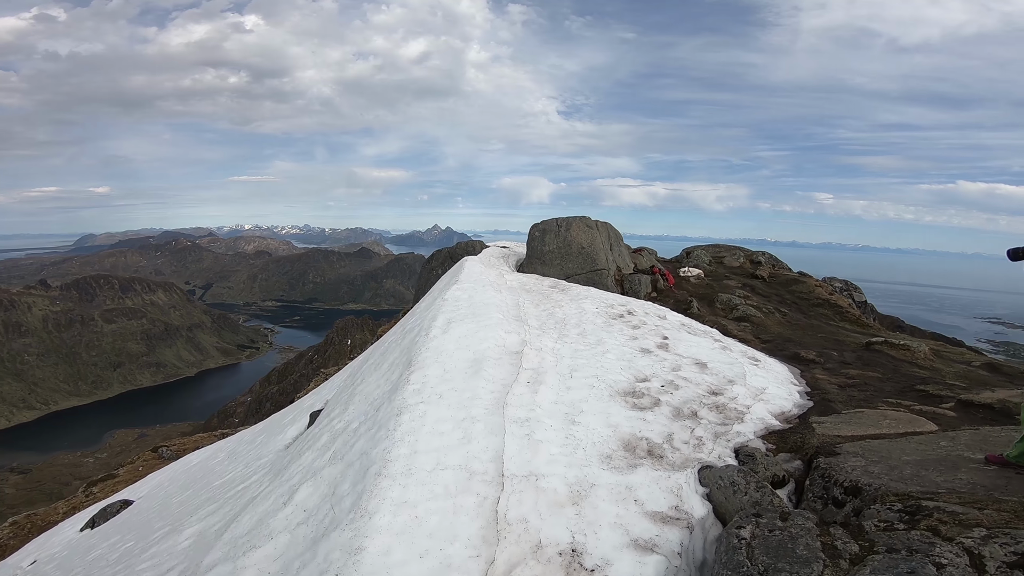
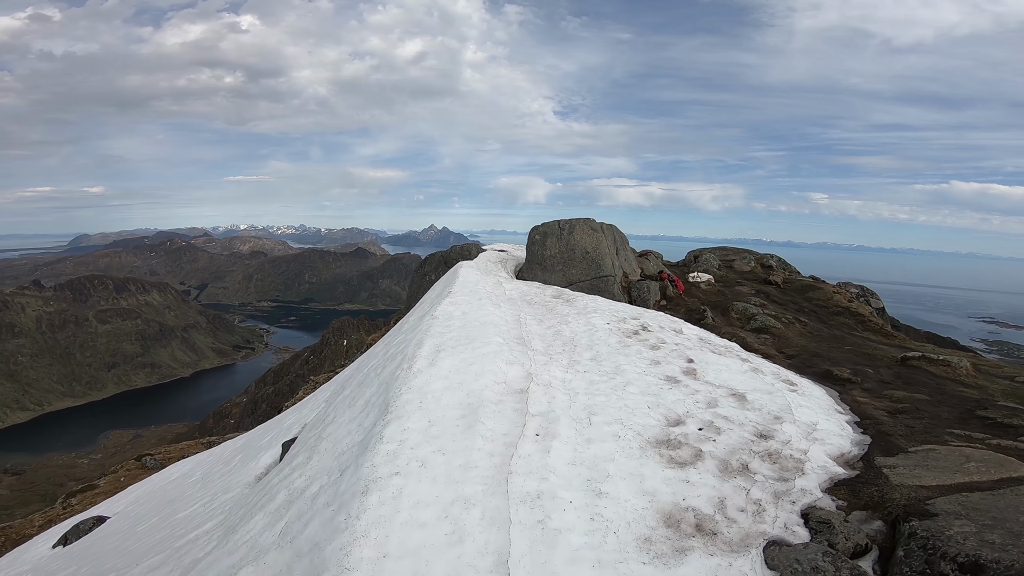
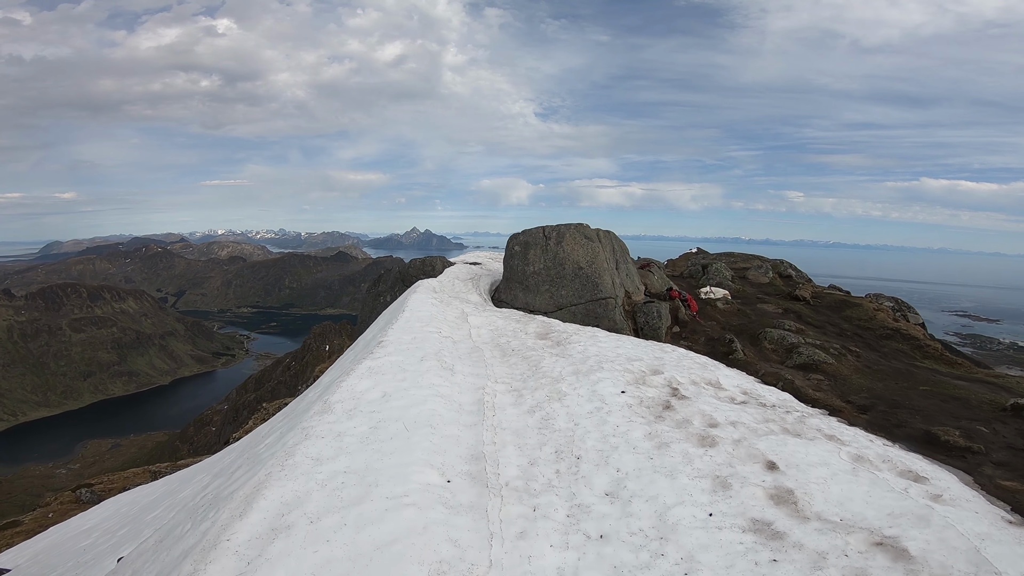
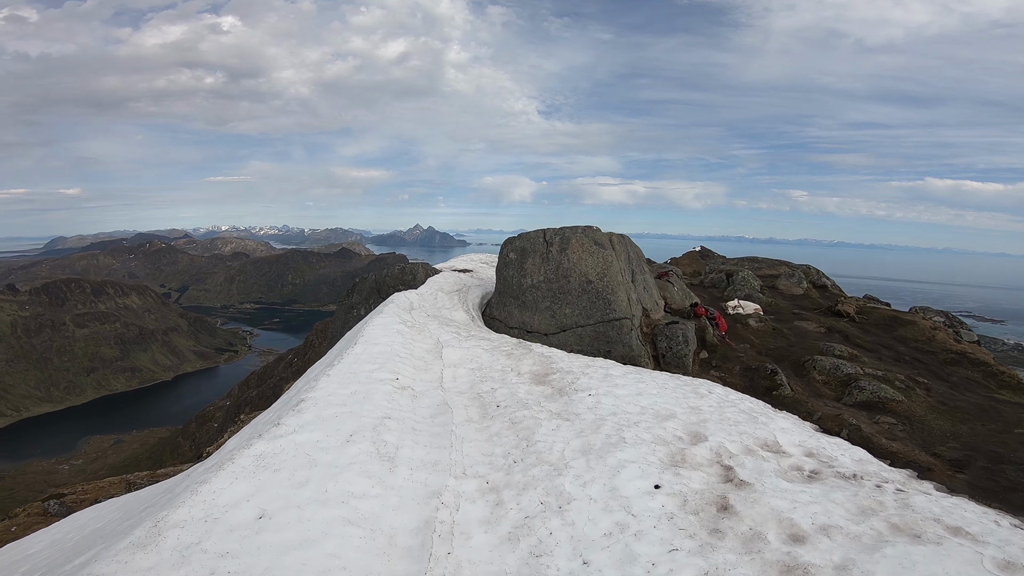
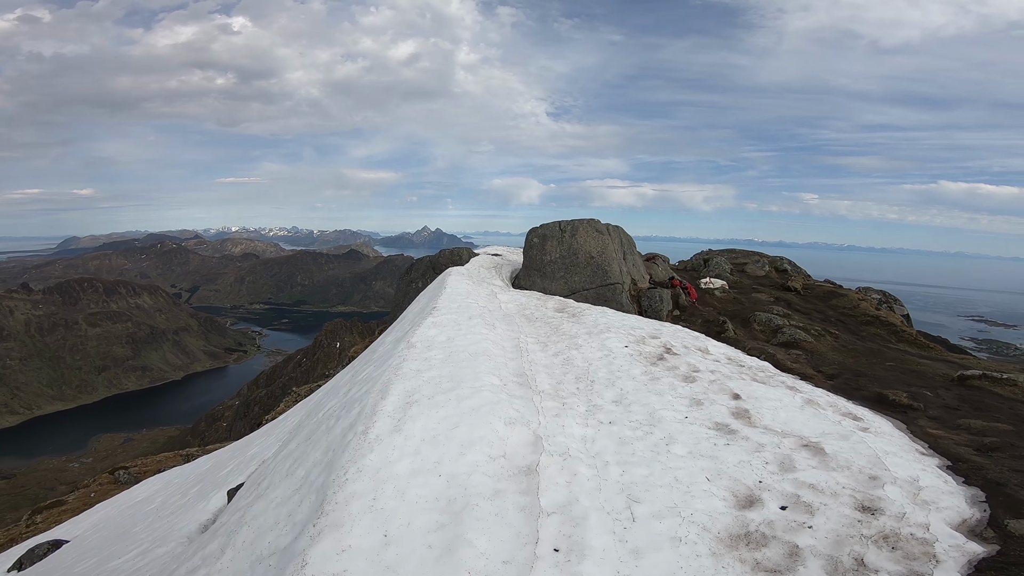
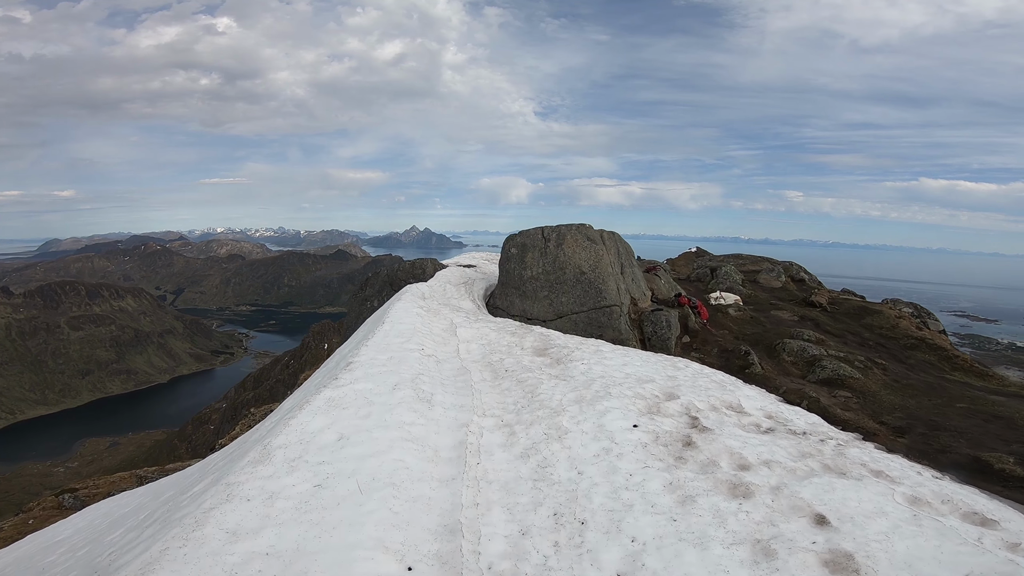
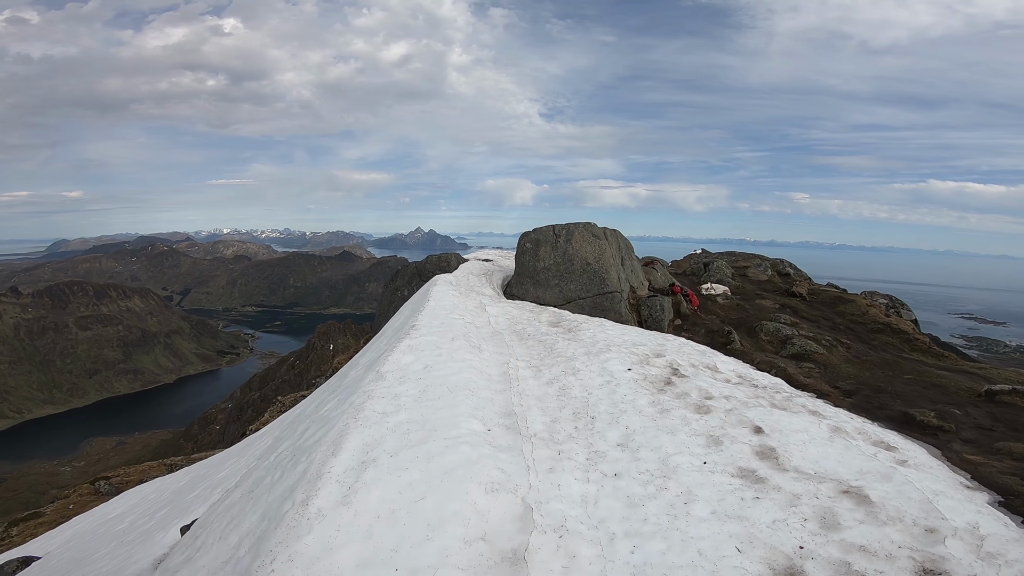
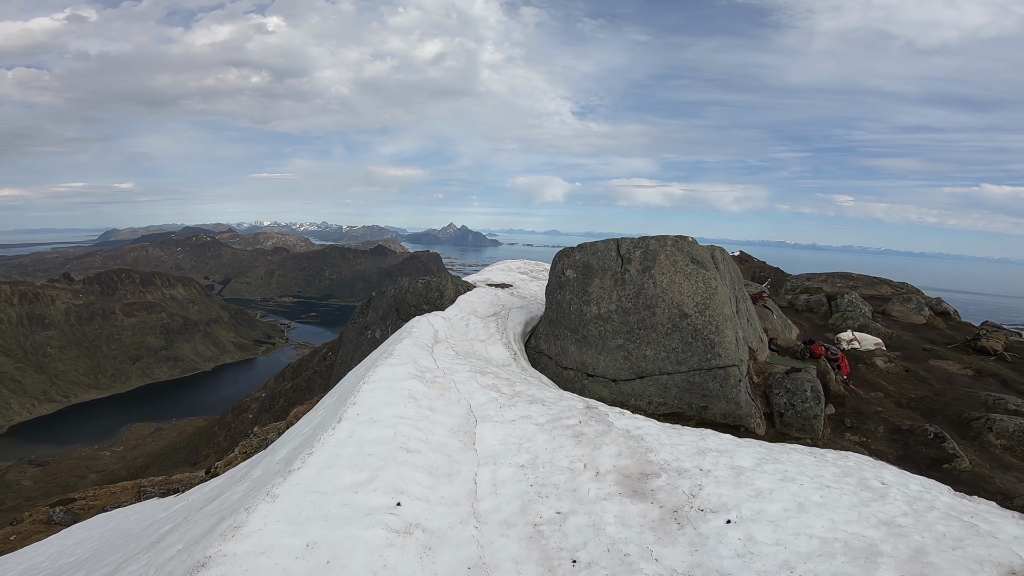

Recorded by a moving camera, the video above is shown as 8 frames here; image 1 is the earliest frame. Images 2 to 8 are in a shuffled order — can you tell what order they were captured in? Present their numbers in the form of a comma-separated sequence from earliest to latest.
2, 5, 7, 3, 6, 4, 8
